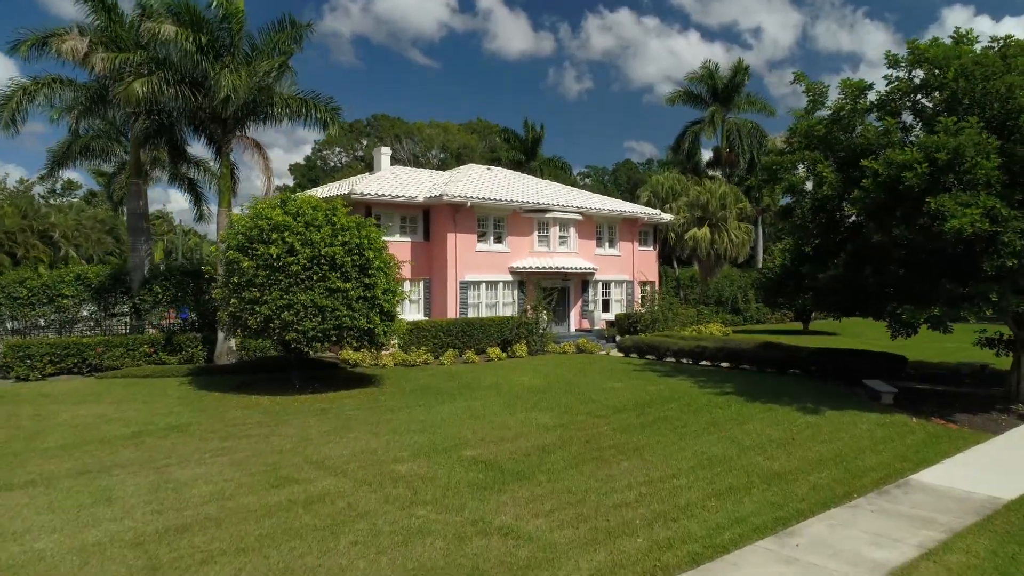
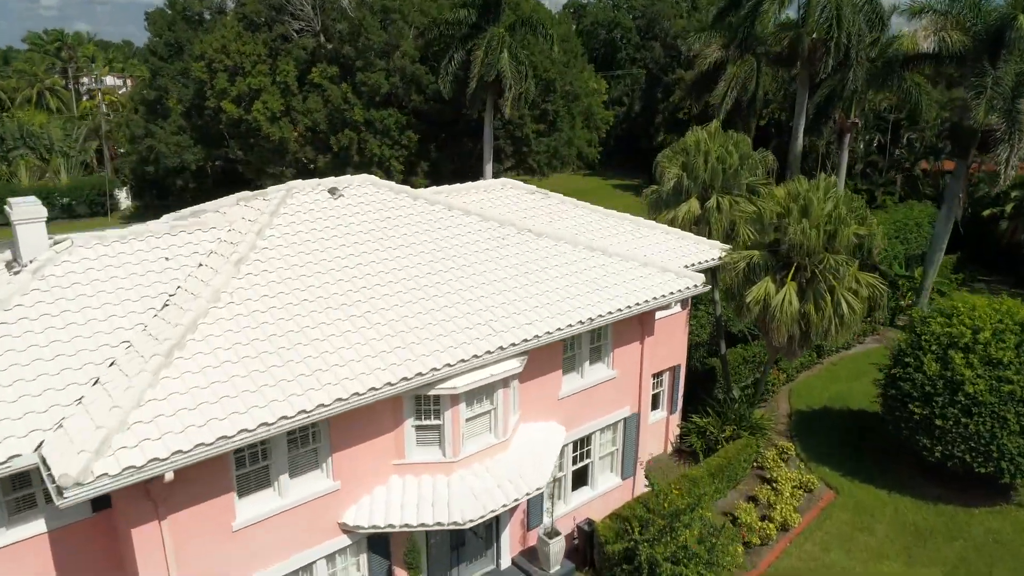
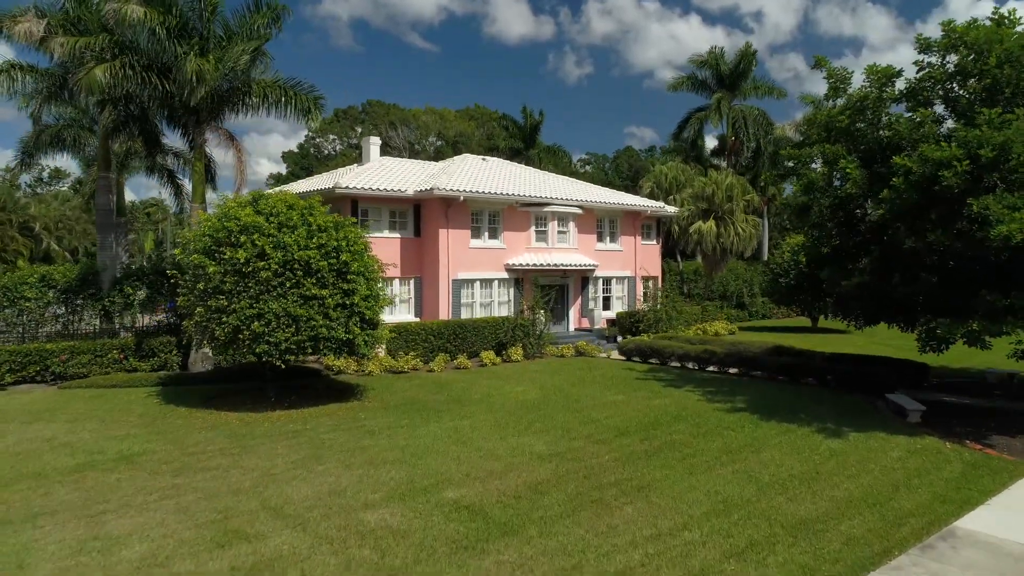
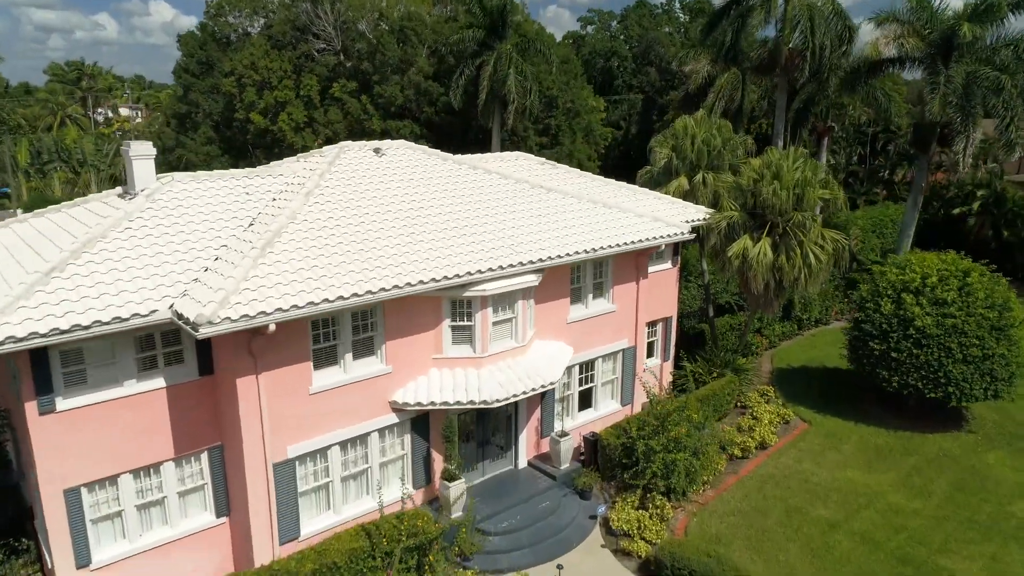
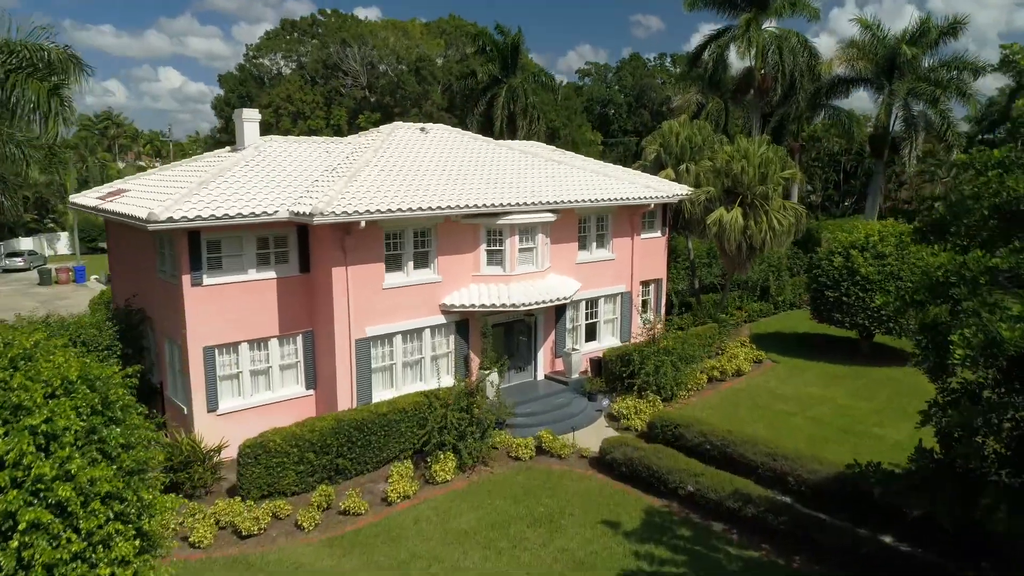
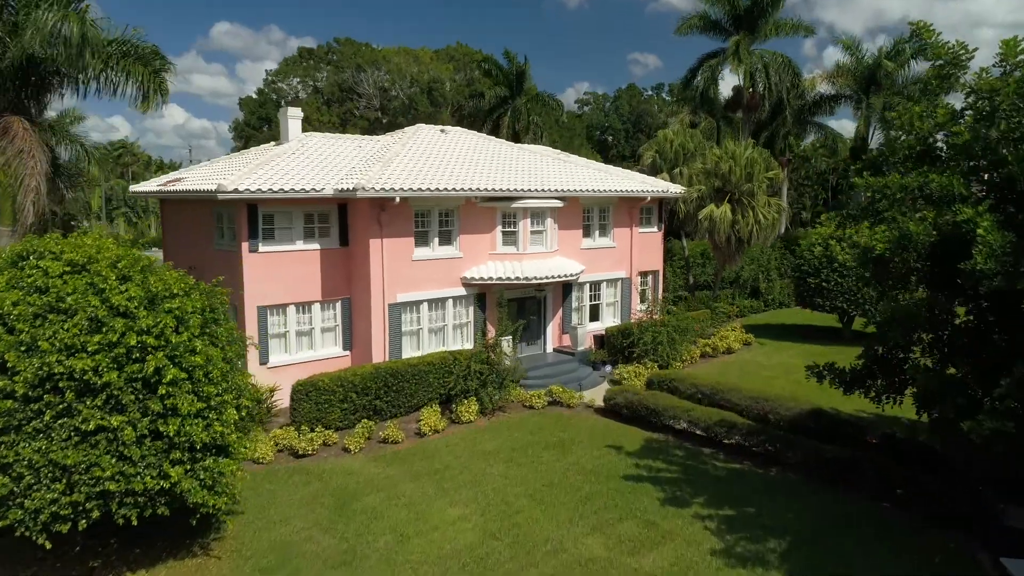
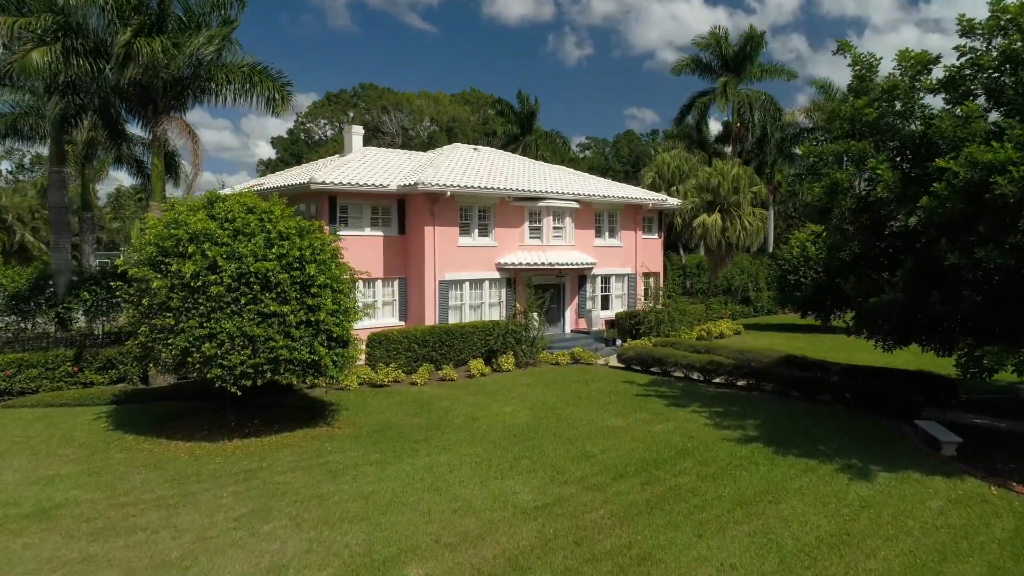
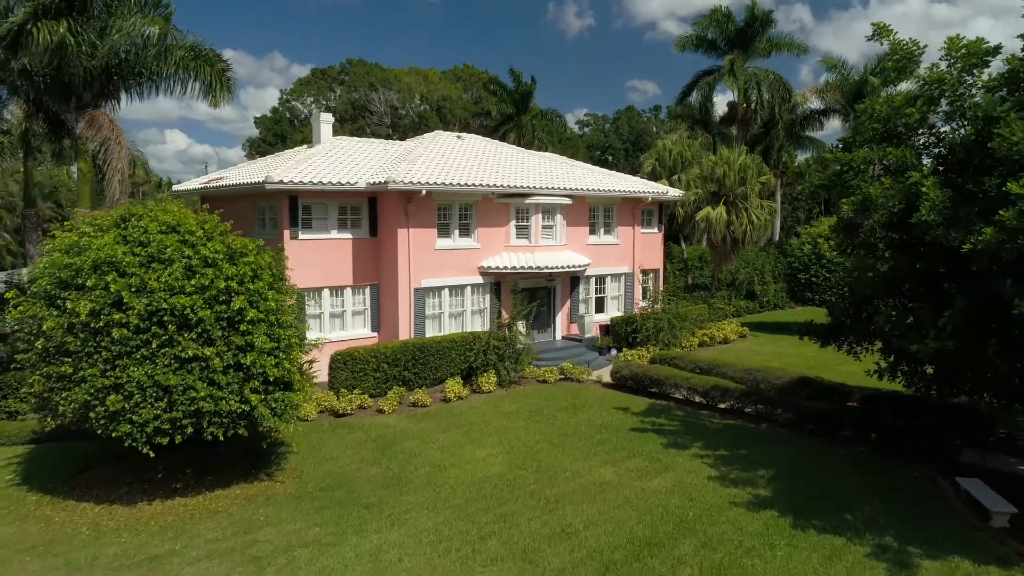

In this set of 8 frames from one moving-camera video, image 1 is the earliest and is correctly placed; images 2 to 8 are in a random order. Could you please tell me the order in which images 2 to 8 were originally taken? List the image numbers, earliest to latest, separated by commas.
3, 7, 8, 6, 5, 4, 2
